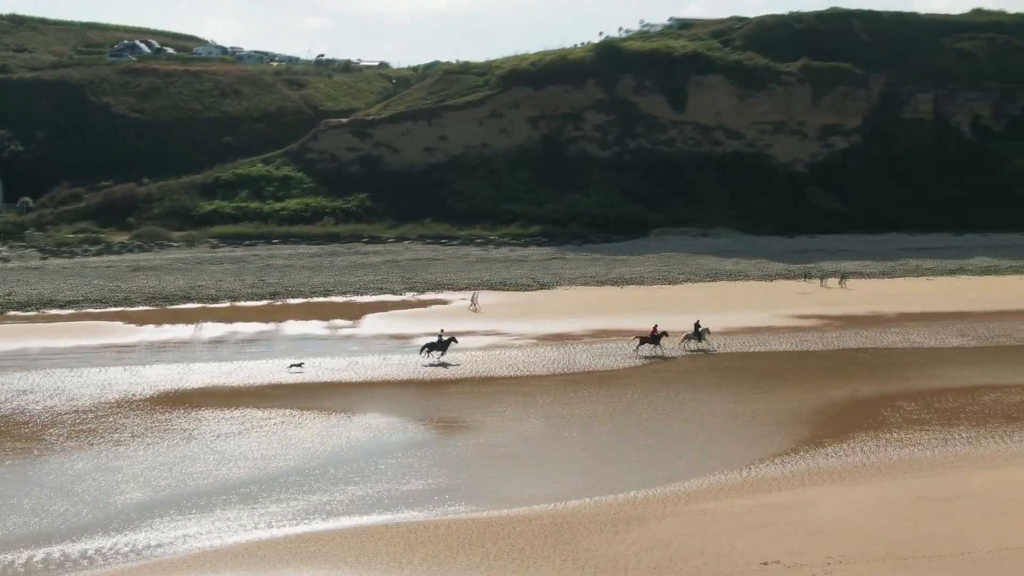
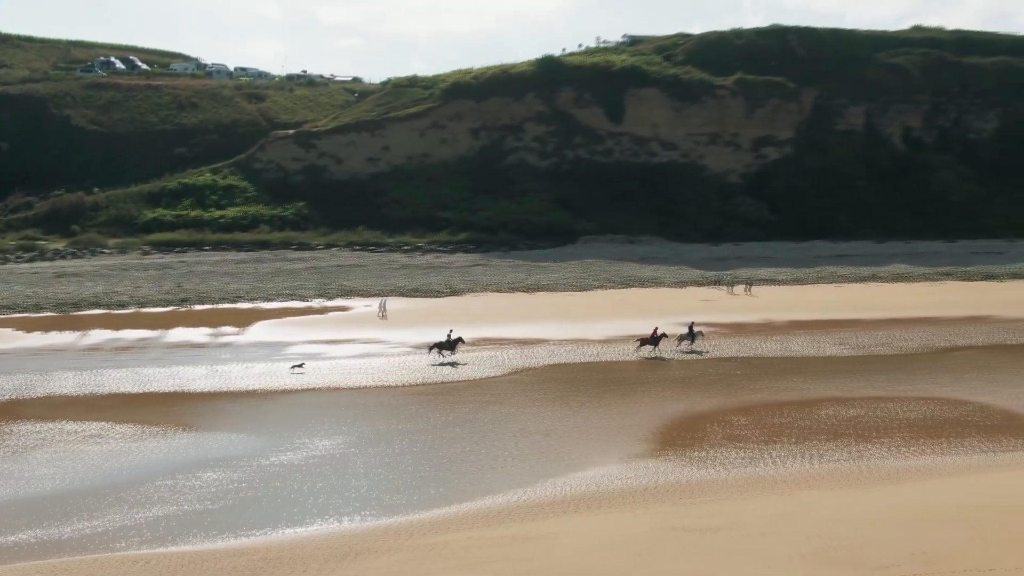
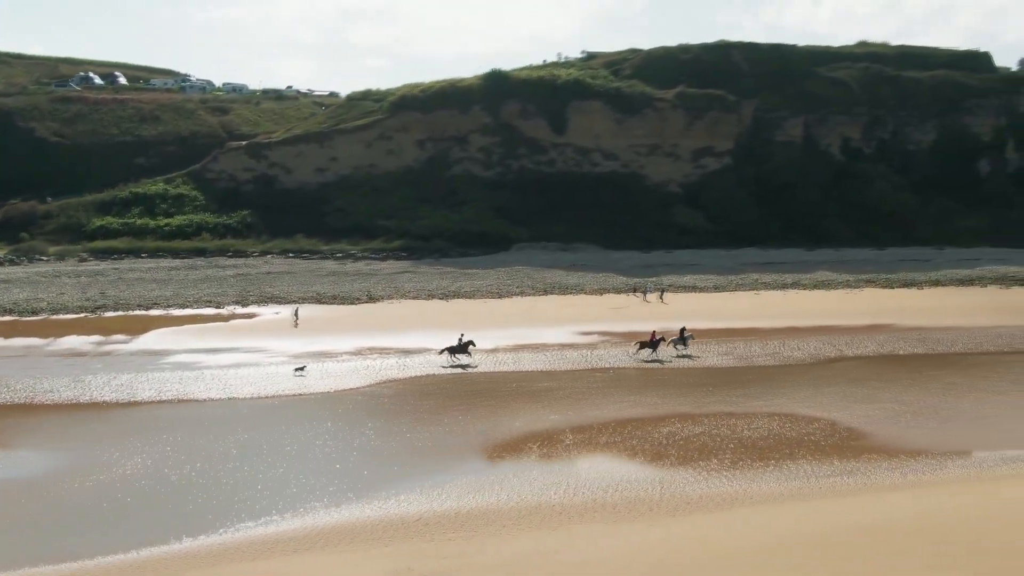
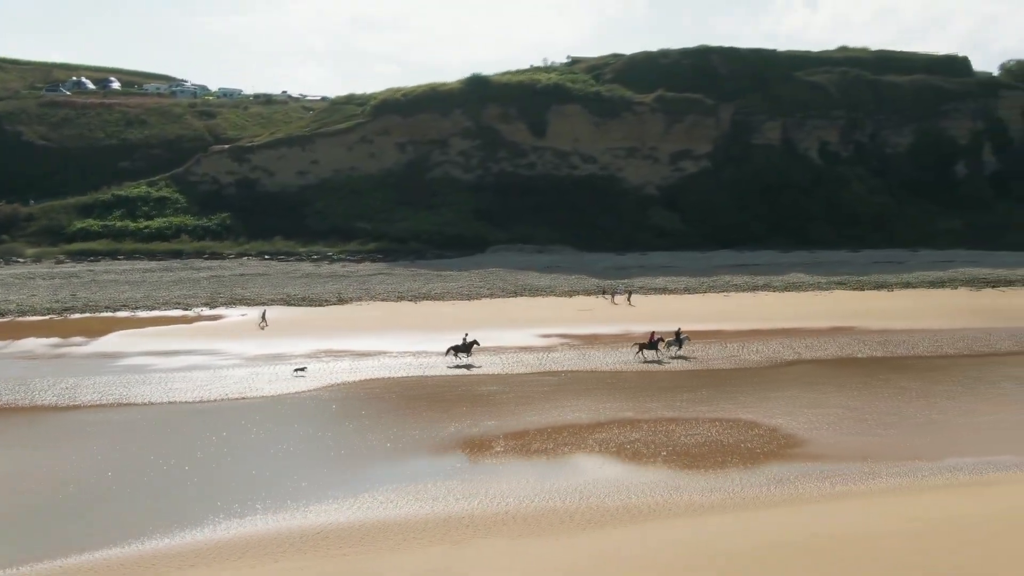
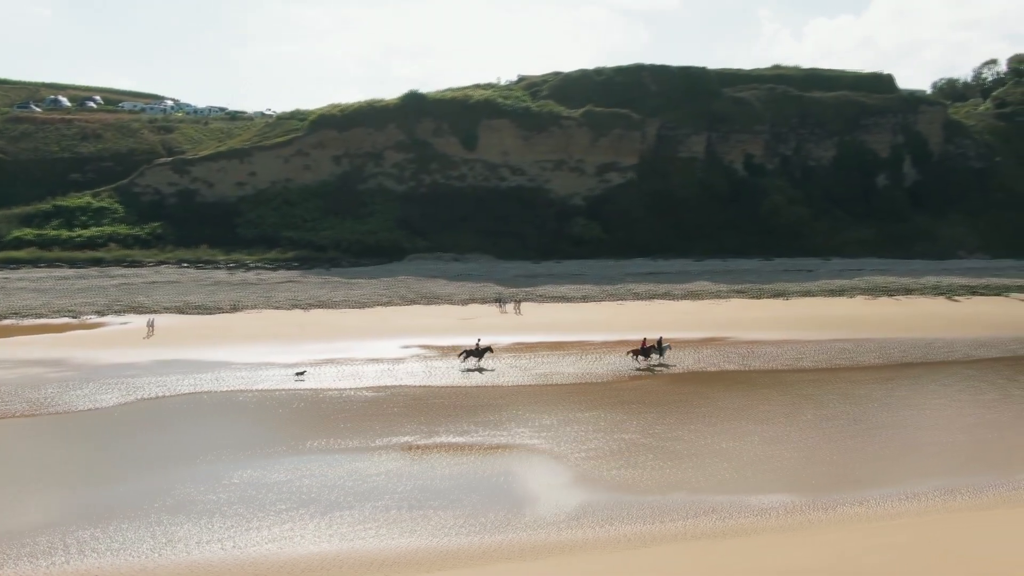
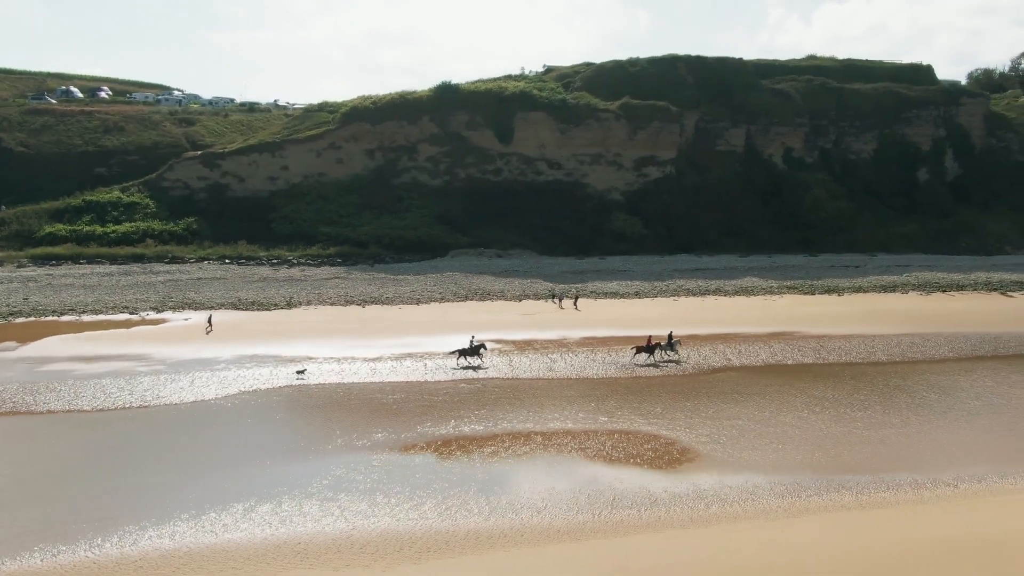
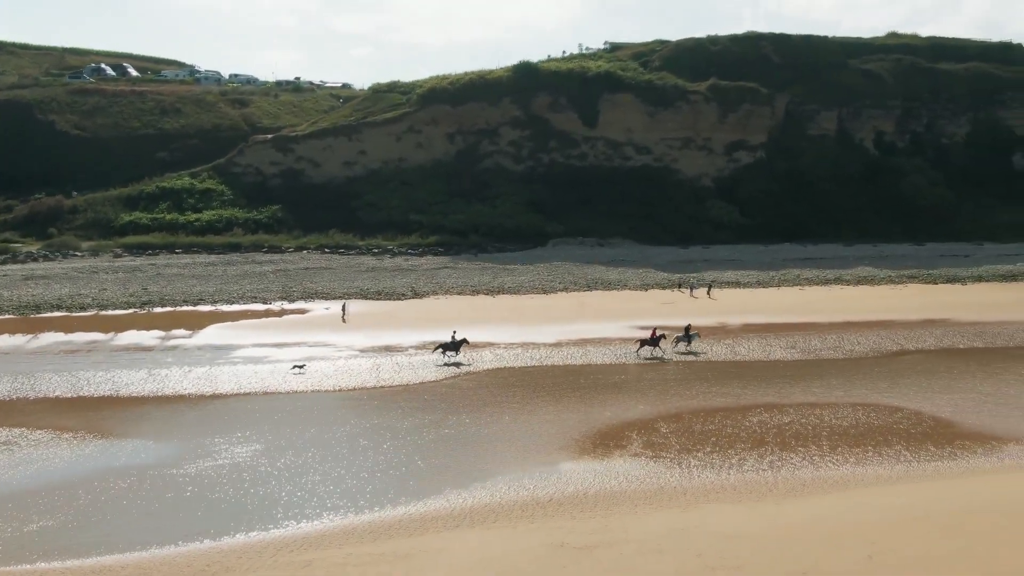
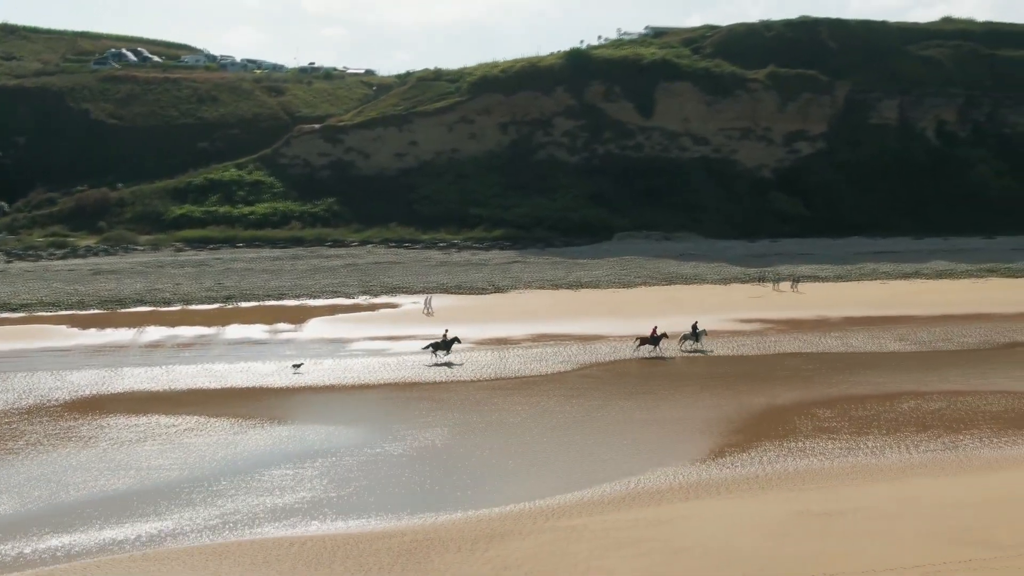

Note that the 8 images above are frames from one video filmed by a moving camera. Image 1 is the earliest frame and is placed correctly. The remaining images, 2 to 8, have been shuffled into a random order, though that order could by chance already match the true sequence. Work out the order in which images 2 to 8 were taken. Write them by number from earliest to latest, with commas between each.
8, 2, 7, 3, 4, 6, 5
